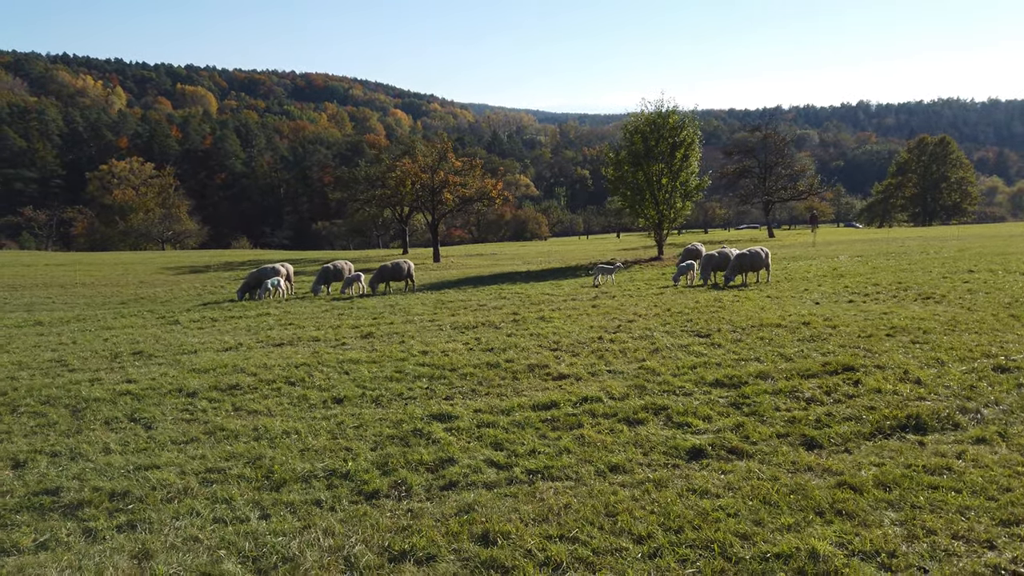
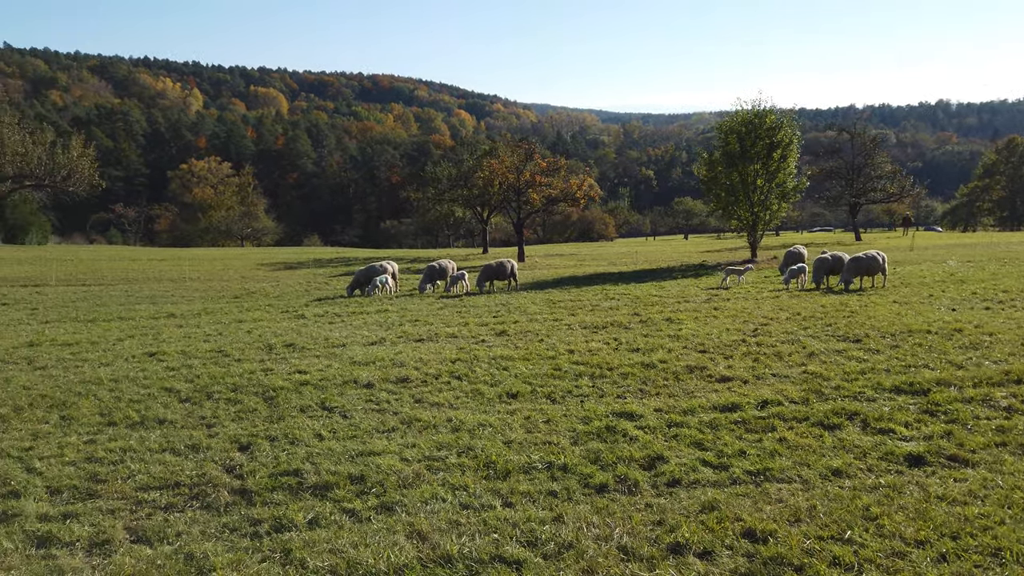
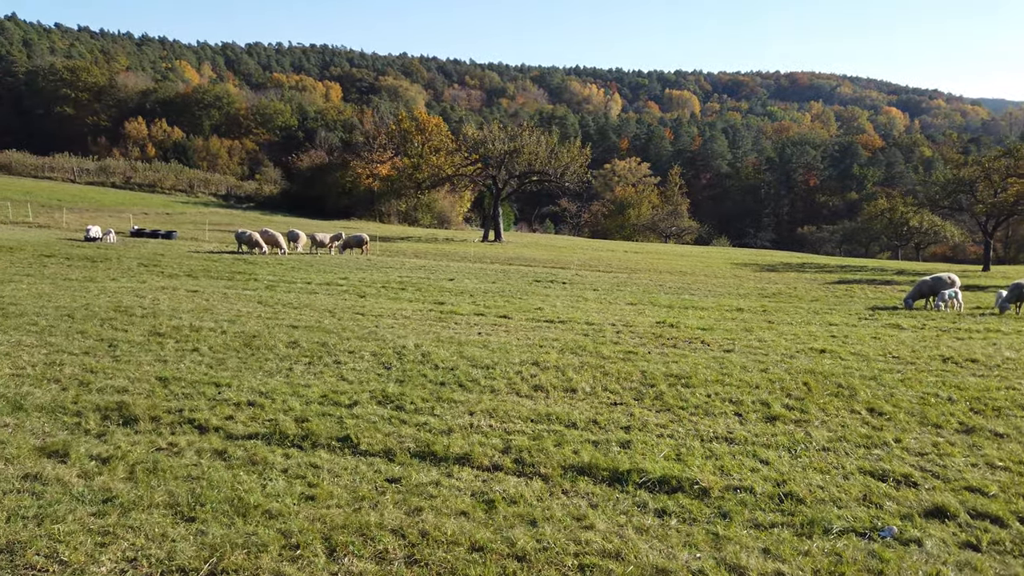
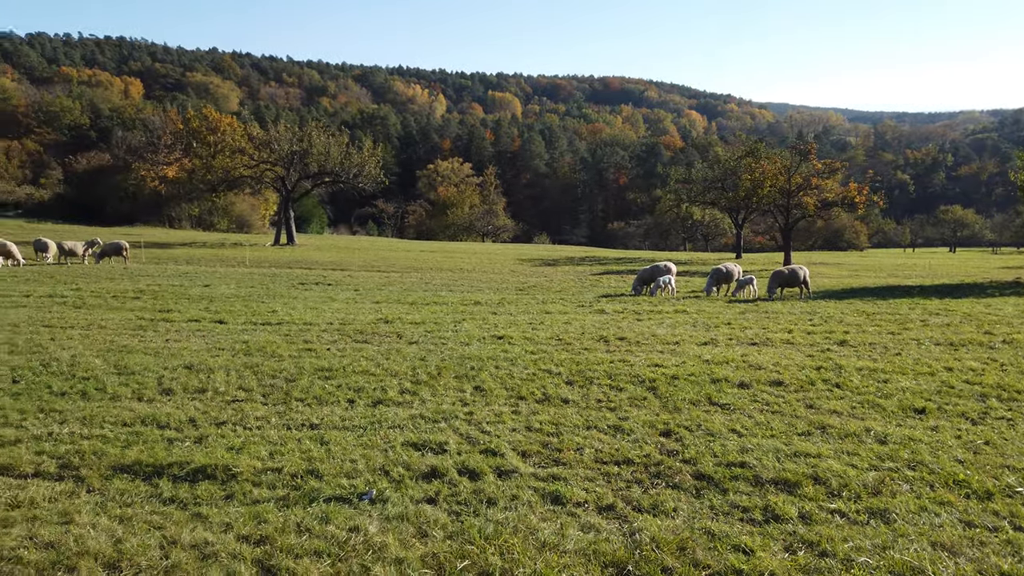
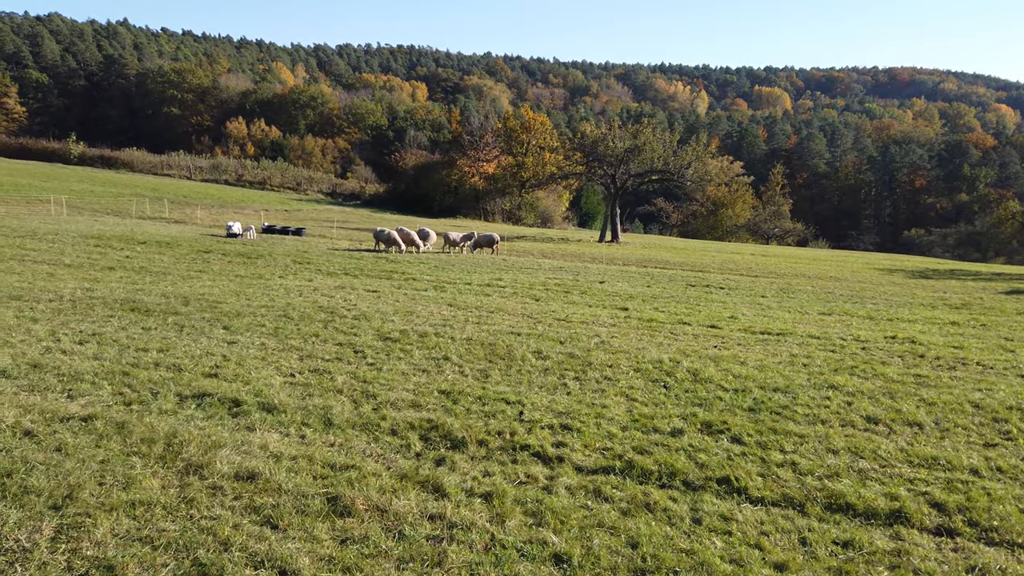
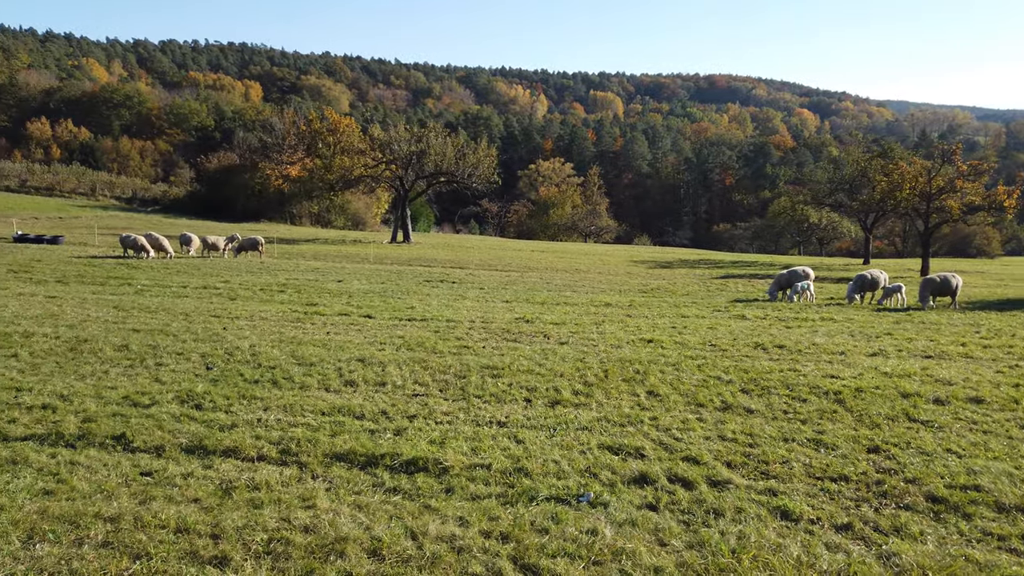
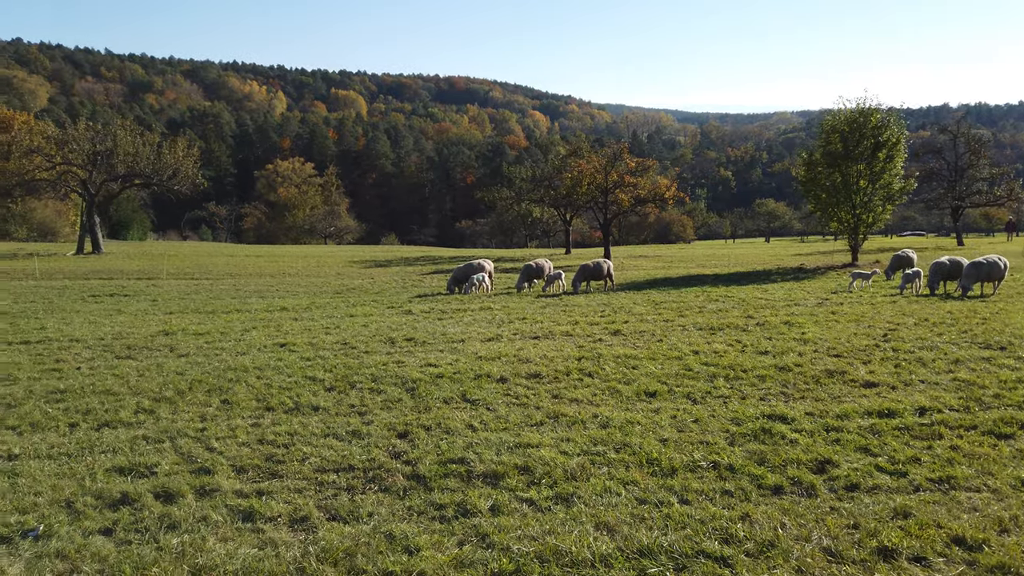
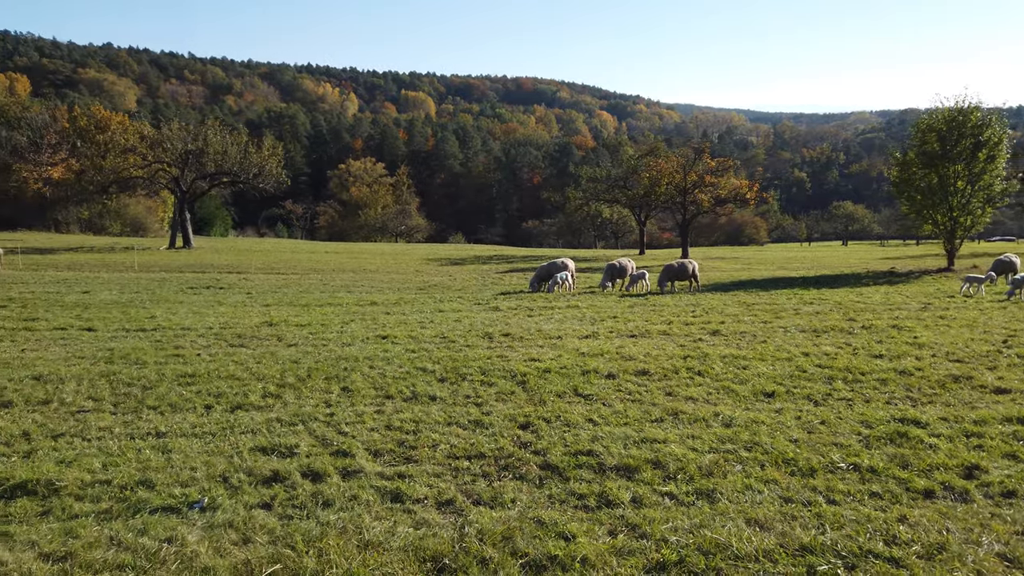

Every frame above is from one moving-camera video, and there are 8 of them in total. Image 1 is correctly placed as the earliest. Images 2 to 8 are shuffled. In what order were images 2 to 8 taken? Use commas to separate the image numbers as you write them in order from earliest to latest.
2, 7, 8, 4, 6, 3, 5
